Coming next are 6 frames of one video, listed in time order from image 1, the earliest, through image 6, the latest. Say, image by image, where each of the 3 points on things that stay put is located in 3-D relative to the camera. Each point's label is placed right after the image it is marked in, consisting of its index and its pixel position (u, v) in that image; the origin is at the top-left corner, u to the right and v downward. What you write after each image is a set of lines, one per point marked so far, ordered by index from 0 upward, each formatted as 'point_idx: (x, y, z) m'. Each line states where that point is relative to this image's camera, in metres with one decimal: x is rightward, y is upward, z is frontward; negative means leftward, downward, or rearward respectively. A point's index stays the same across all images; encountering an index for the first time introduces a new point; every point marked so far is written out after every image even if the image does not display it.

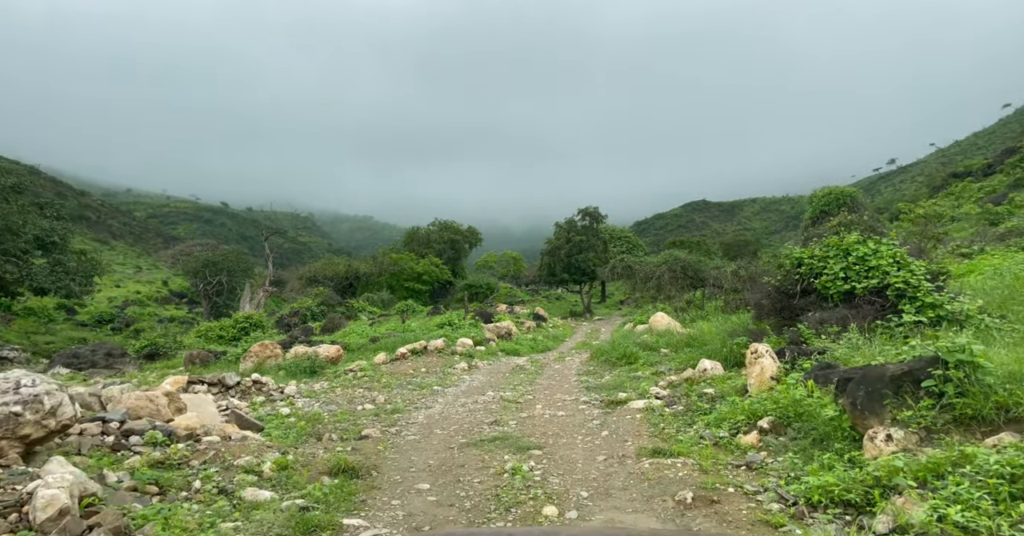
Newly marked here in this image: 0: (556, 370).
0: (+0.9, -2.2, +12.9) m
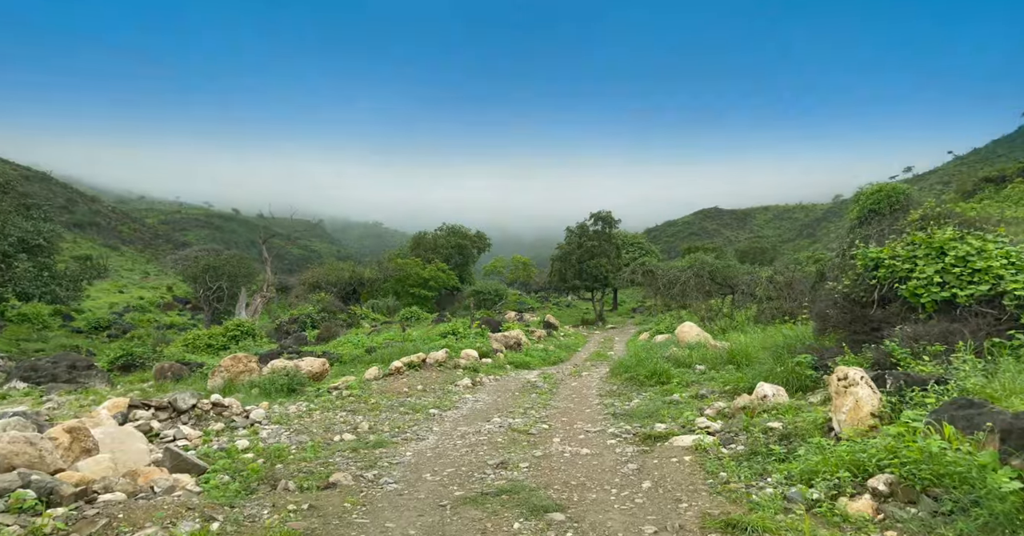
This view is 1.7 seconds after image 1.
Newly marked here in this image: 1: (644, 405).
0: (+1.1, -2.2, +11.2) m
1: (+1.8, -1.9, +8.4) m
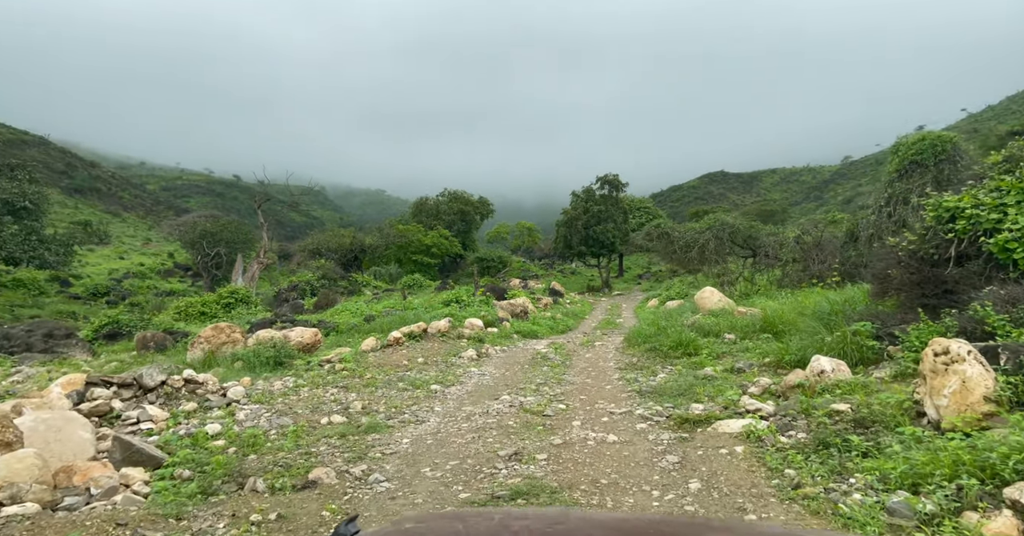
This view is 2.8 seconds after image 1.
0: (+1.3, -1.6, +10.2) m
1: (+1.9, -1.4, +7.3) m
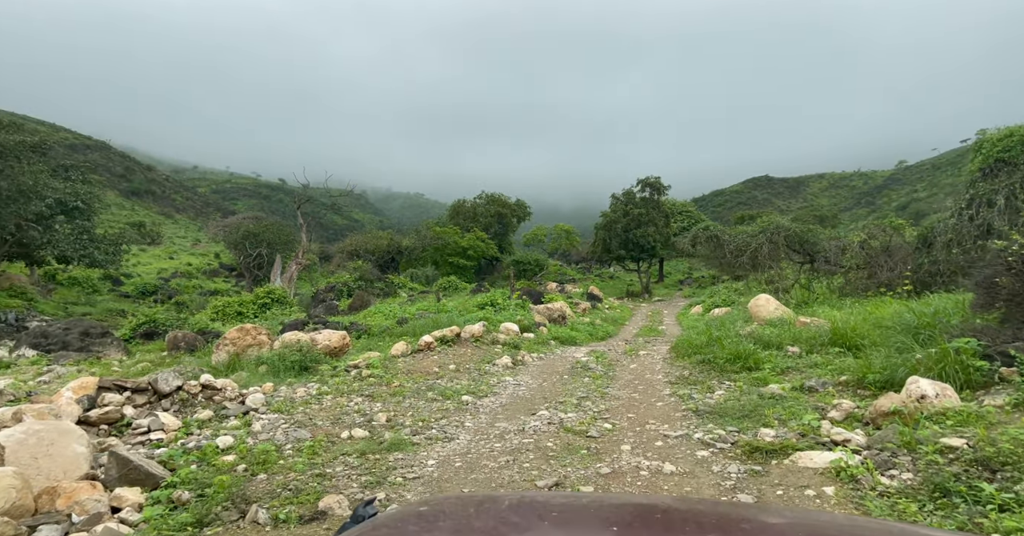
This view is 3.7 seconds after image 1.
0: (+1.9, -1.6, +9.4) m
1: (+2.4, -1.4, +6.5) m
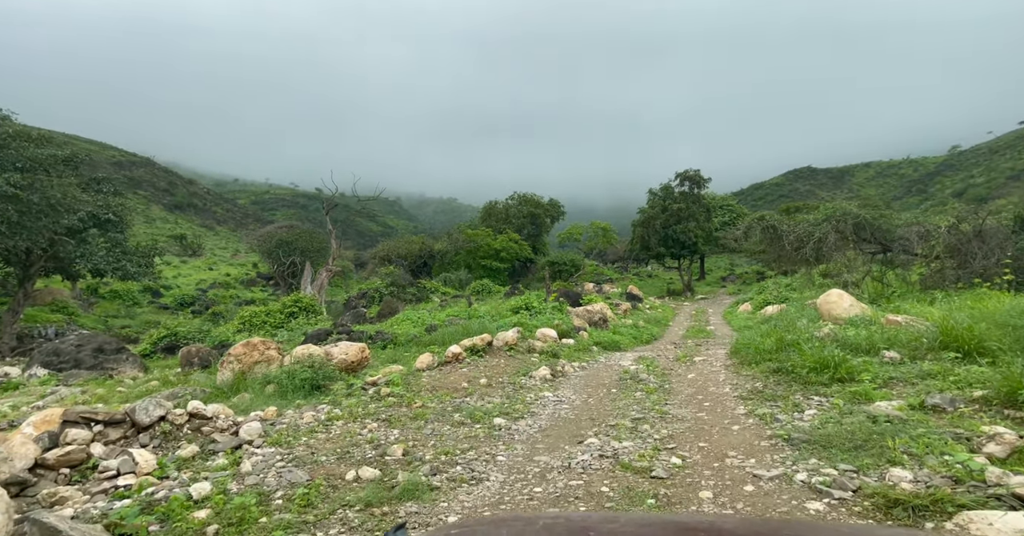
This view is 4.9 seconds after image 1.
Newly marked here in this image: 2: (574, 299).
0: (+2.4, -1.5, +8.1) m
1: (+2.7, -1.3, +5.1) m
2: (+1.9, -0.9, +18.2) m
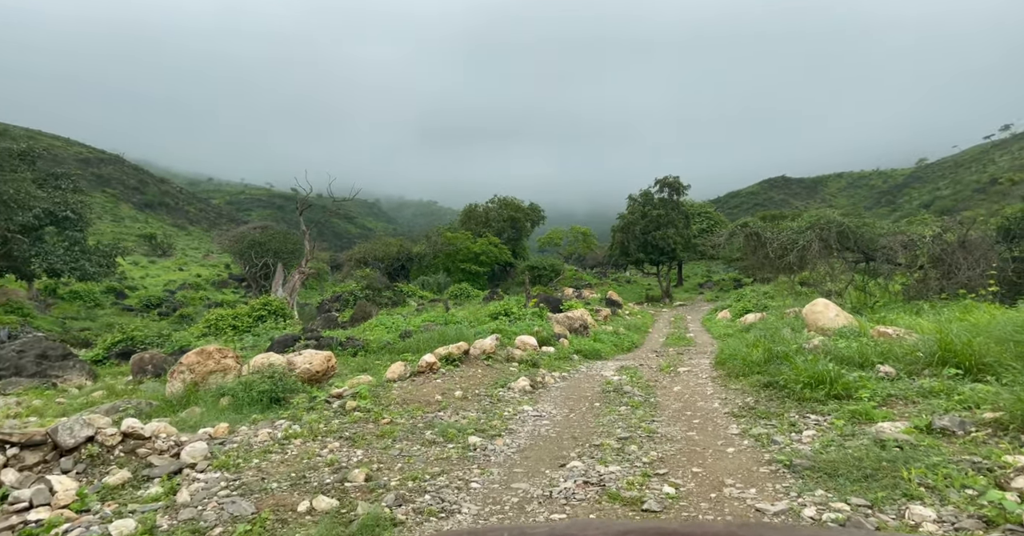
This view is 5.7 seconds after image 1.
0: (+2.1, -1.6, +7.6) m
1: (+2.6, -1.4, +4.7) m
2: (+1.2, -1.1, +17.7) m
